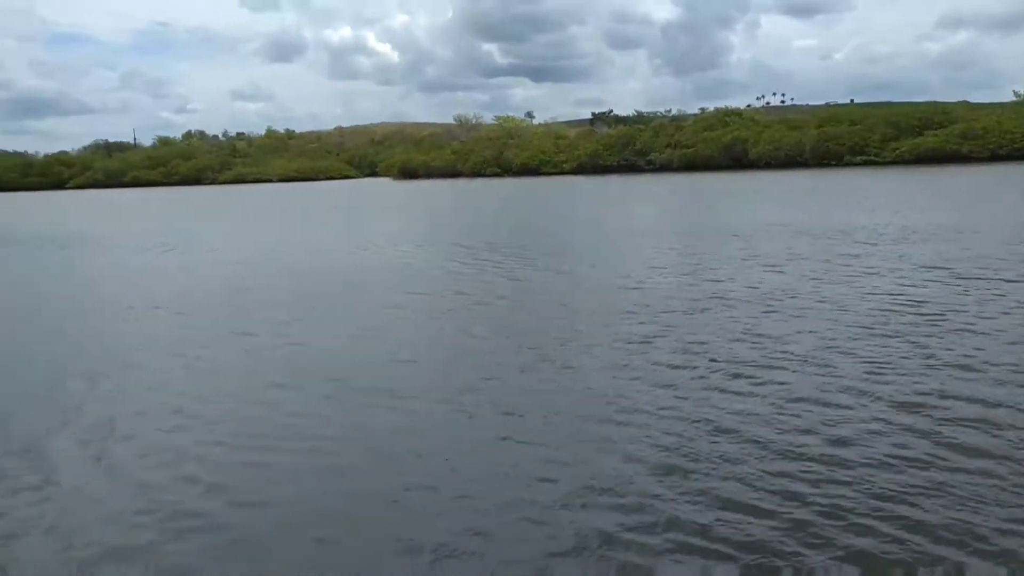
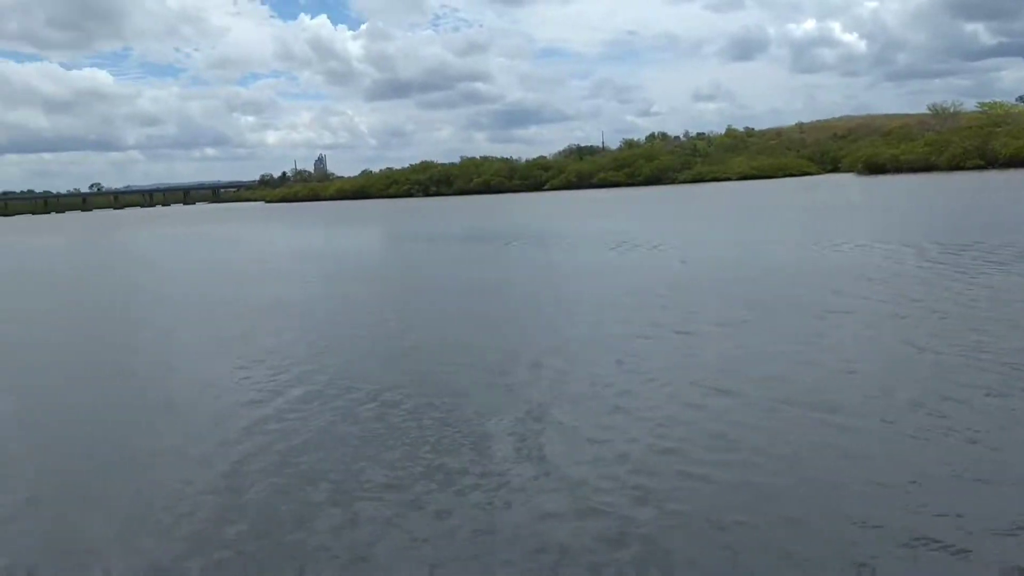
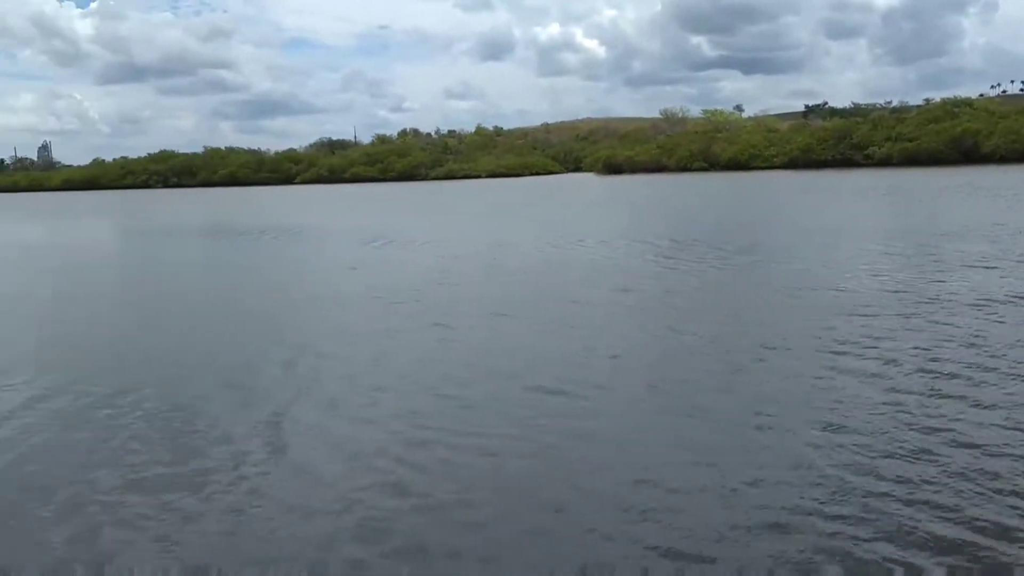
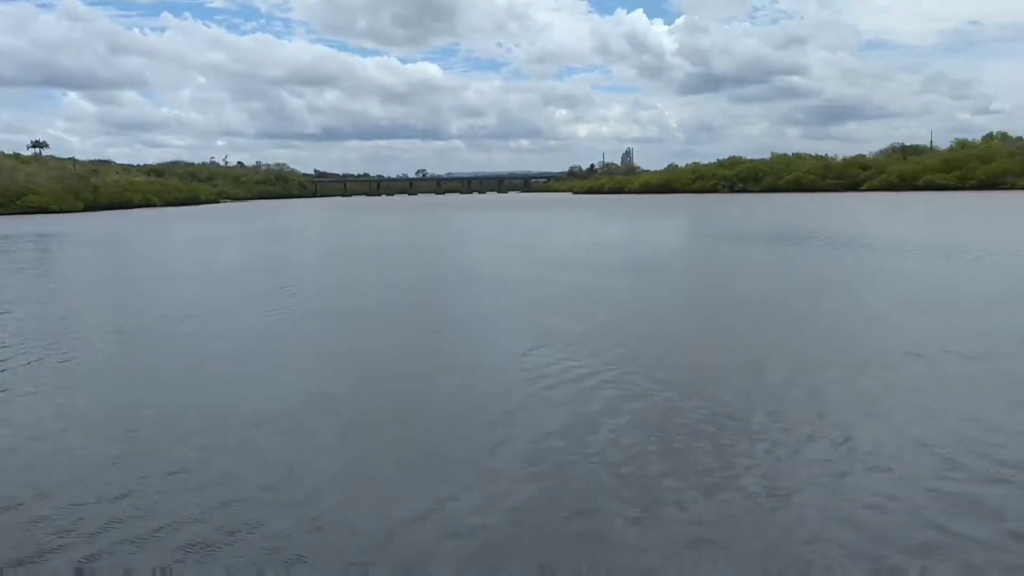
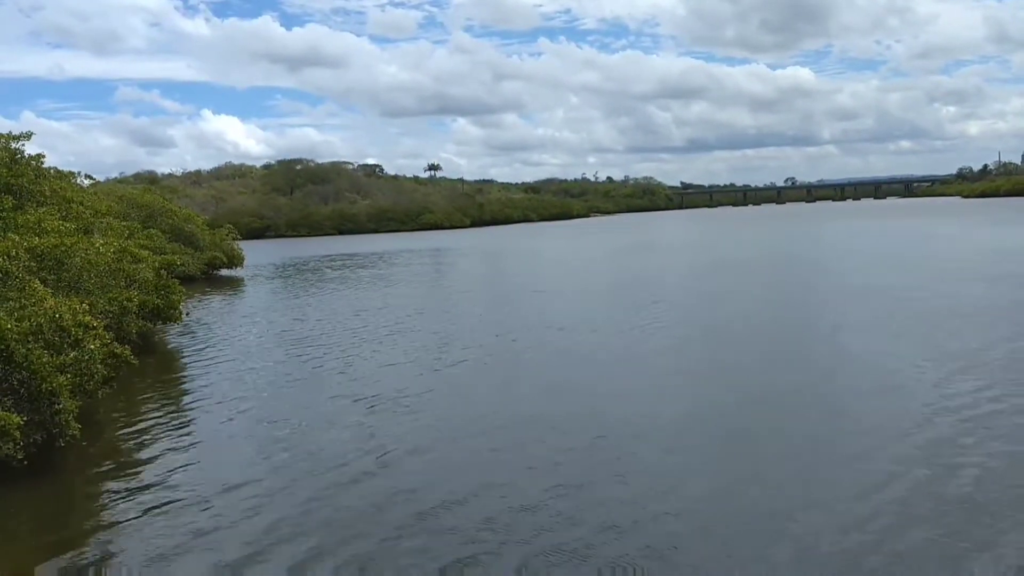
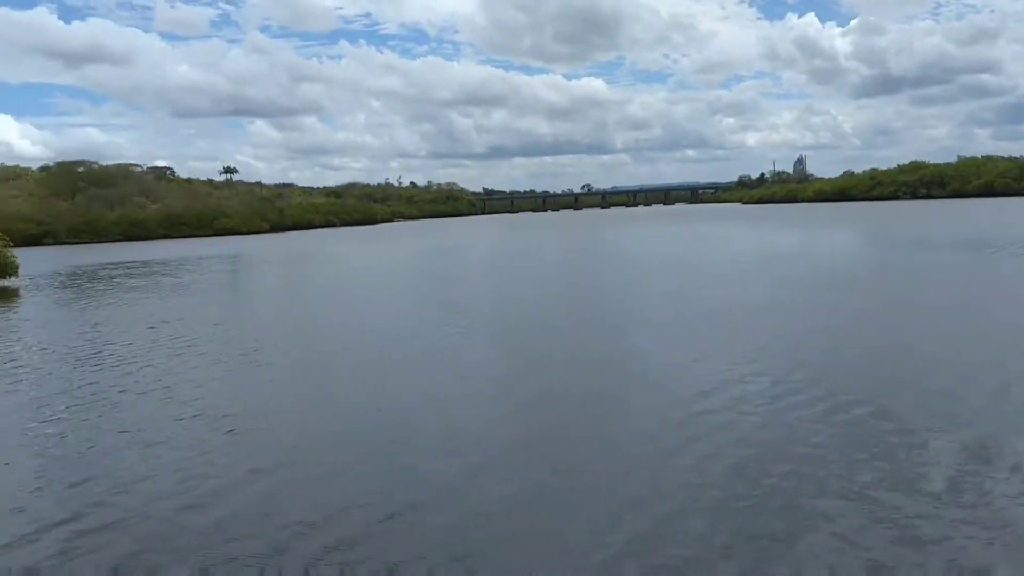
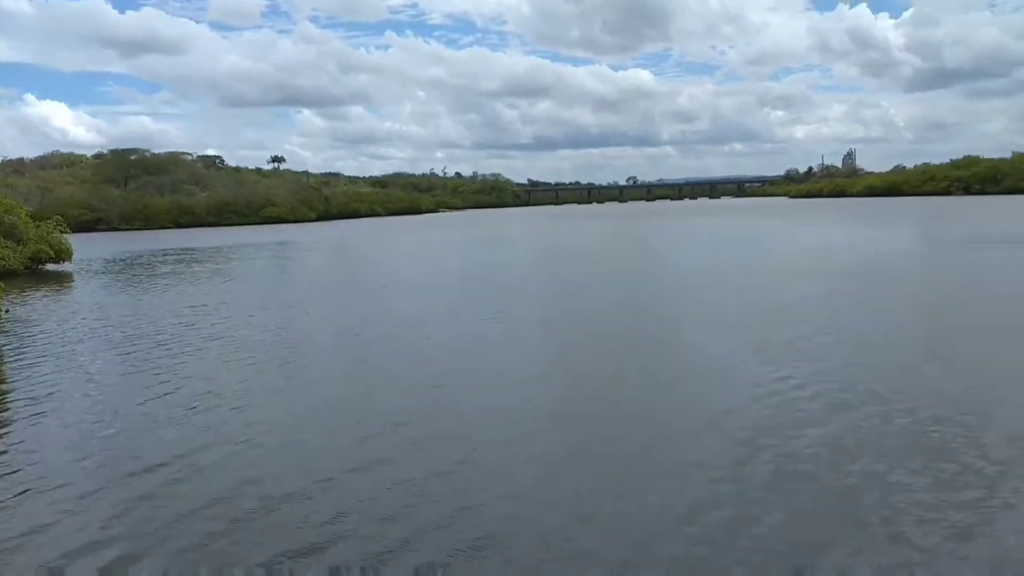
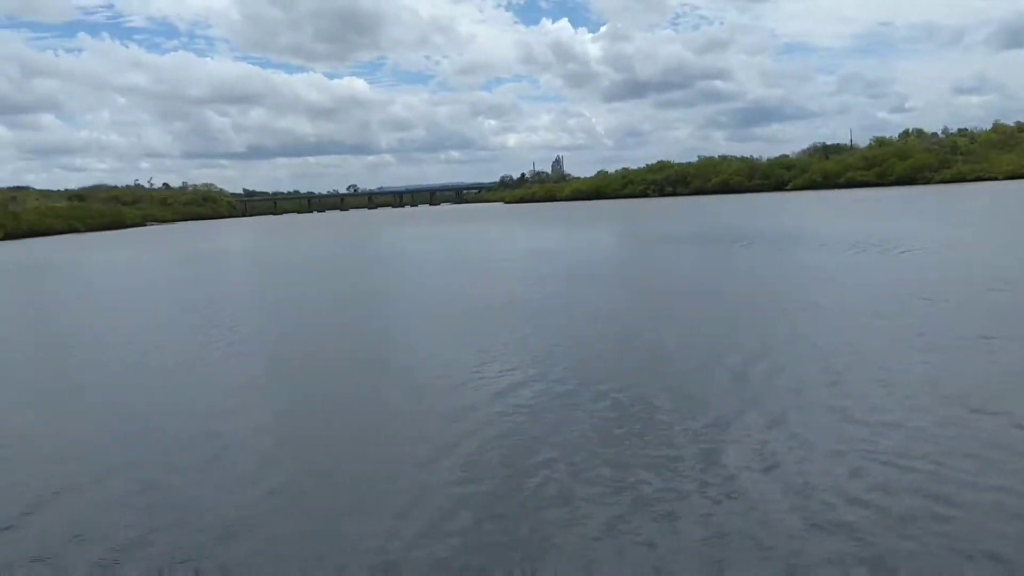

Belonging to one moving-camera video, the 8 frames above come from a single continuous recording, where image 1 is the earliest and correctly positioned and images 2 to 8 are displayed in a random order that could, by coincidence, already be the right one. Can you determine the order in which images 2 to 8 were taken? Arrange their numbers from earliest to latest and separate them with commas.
3, 2, 8, 6, 5, 7, 4
